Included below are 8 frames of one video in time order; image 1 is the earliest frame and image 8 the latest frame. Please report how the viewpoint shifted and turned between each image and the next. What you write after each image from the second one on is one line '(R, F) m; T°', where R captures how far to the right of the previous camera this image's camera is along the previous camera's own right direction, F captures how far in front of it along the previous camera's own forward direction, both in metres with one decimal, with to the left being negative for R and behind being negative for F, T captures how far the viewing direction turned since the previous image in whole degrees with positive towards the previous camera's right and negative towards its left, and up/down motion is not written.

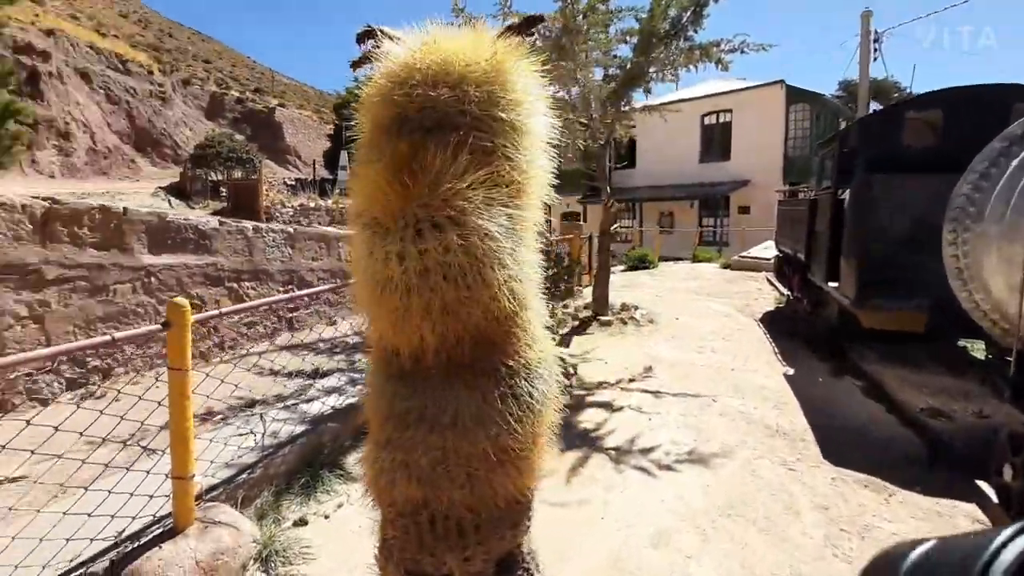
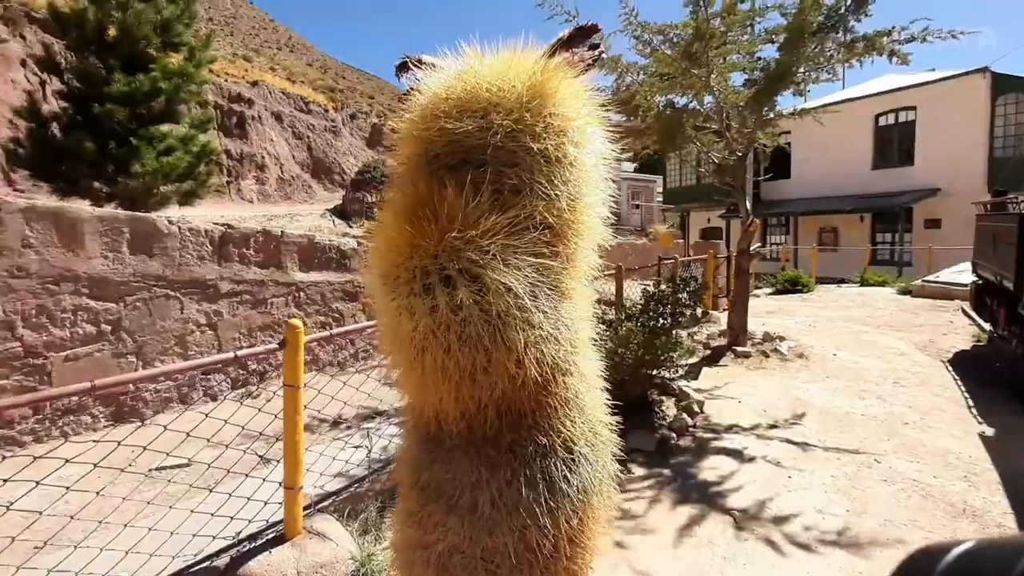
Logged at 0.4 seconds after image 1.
(+0.3, +0.3) m; -15°
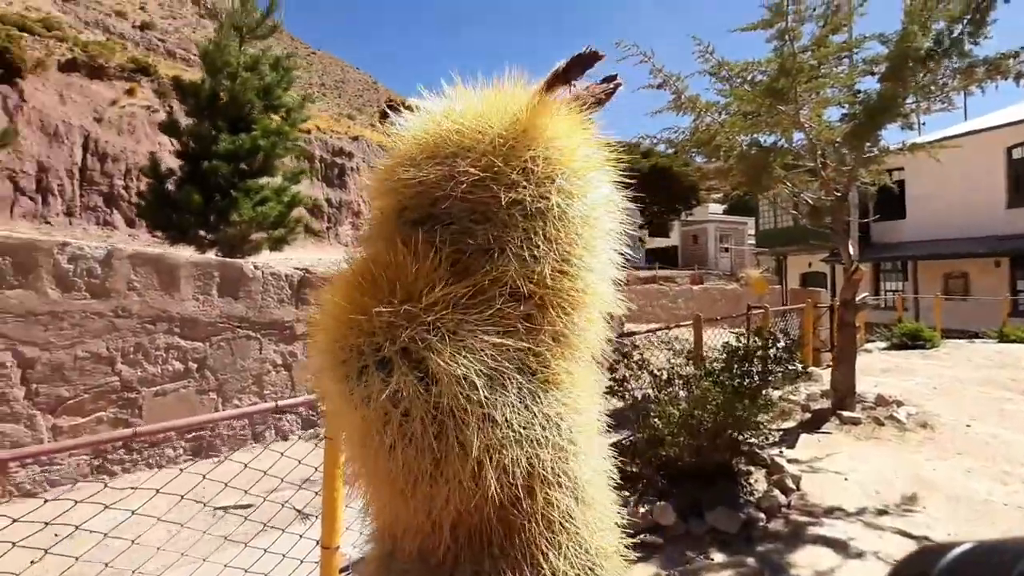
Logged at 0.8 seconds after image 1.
(+0.2, +0.3) m; -9°
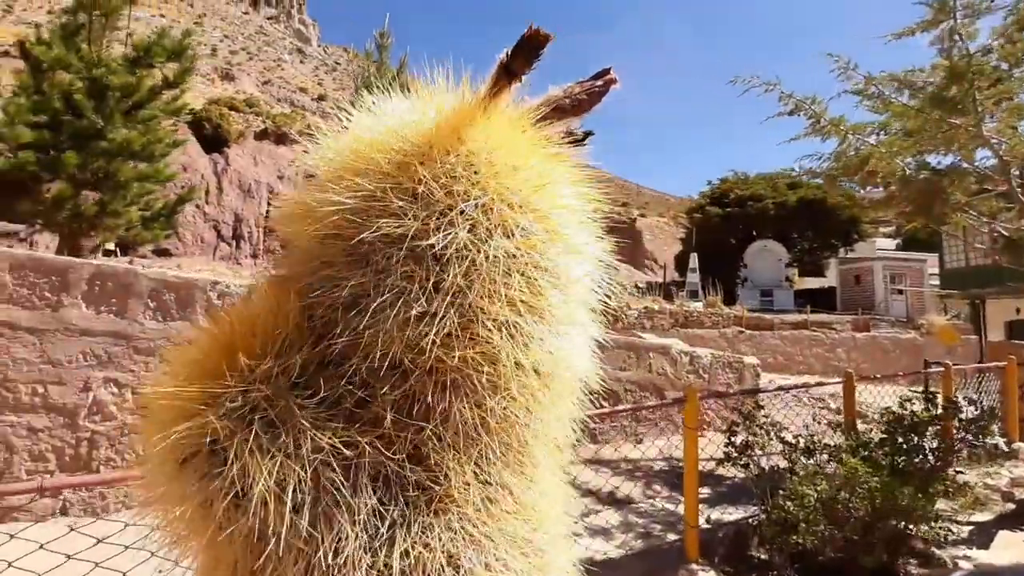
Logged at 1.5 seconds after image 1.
(+0.3, +0.4) m; -15°
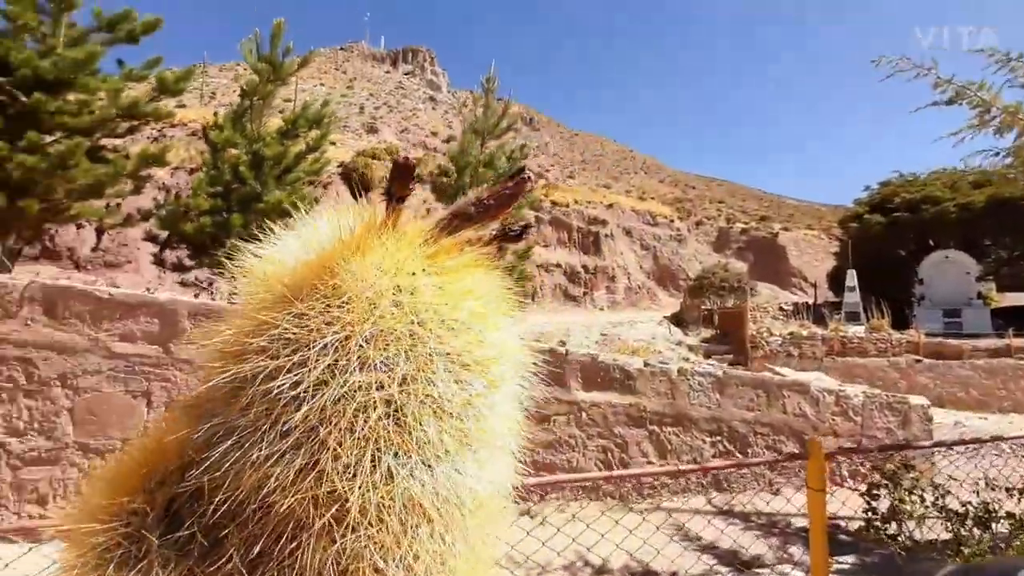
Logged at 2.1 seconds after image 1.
(+0.4, +0.2) m; -15°
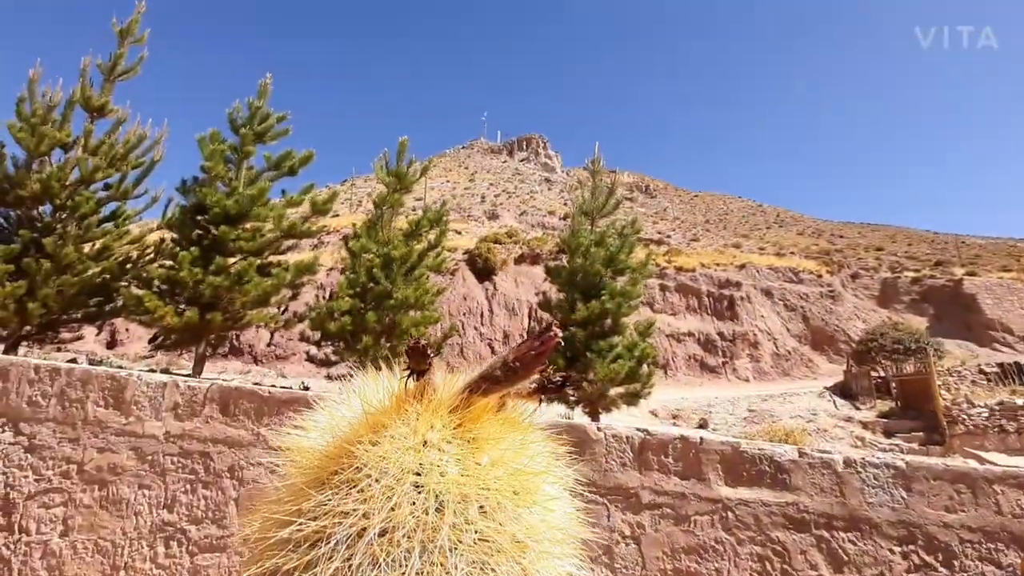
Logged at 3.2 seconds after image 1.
(+0.2, +0.3) m; -13°
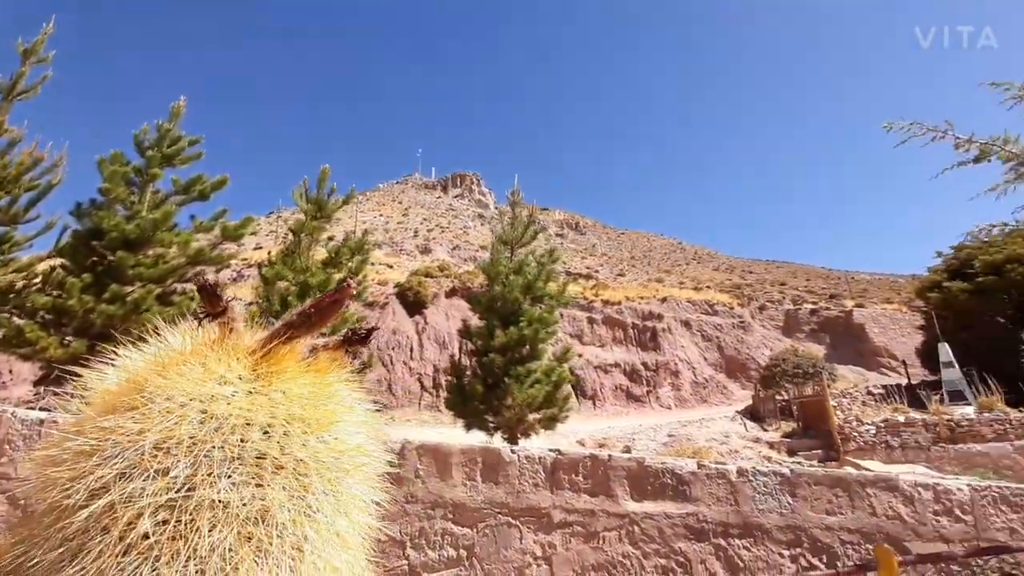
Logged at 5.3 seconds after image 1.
(+0.2, -0.2) m; +6°
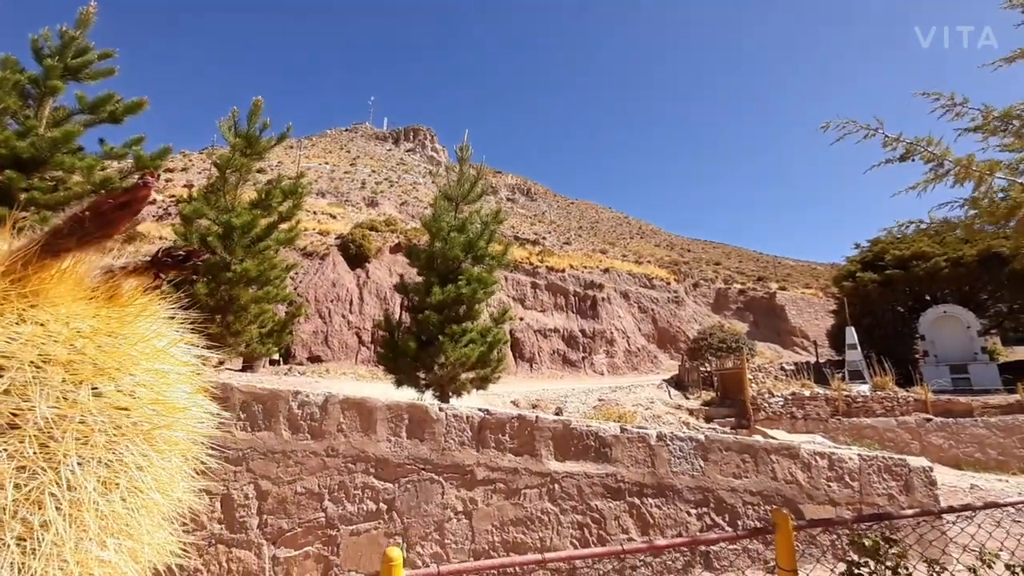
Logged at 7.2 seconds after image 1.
(+0.1, 0.0) m; +5°
